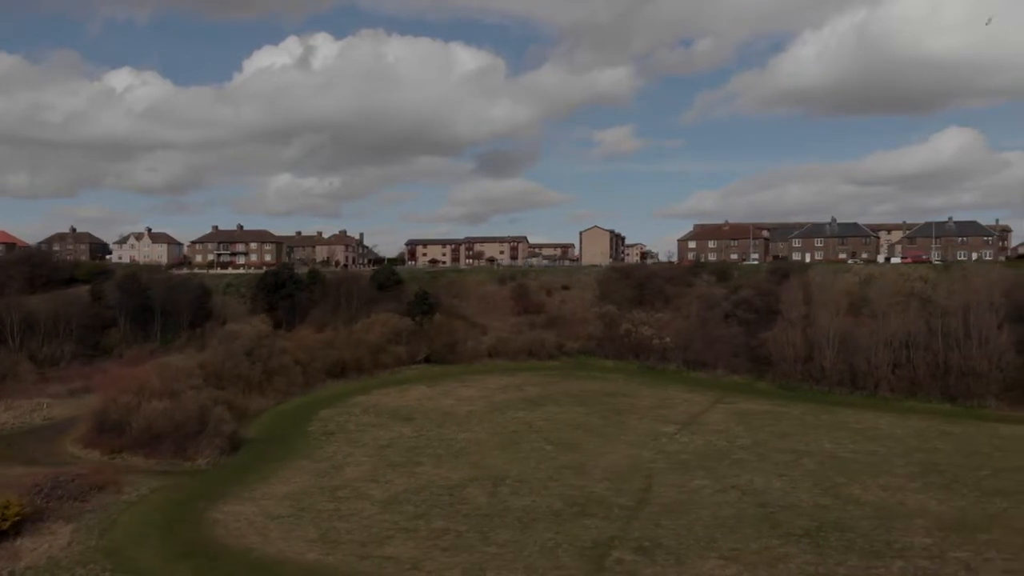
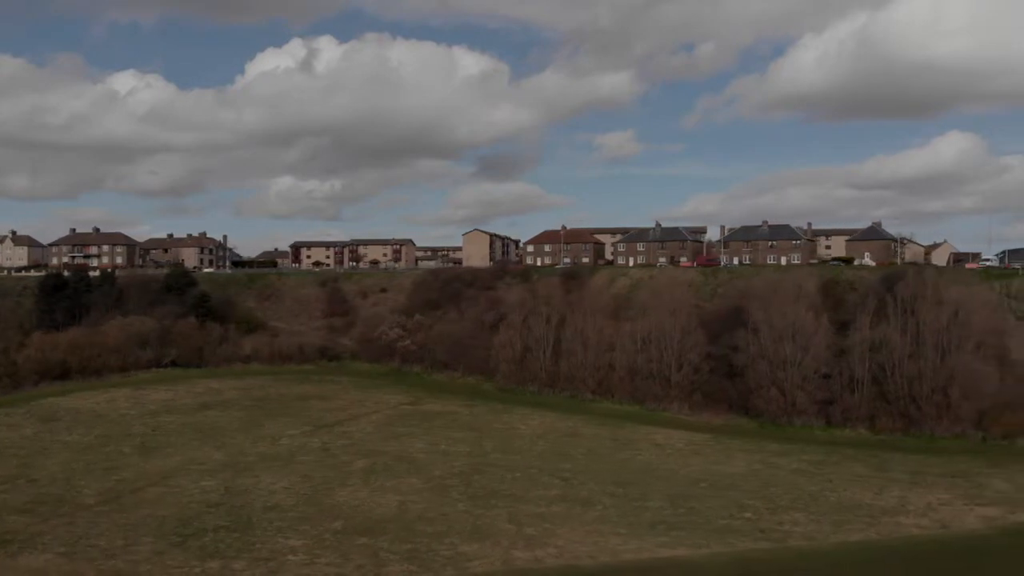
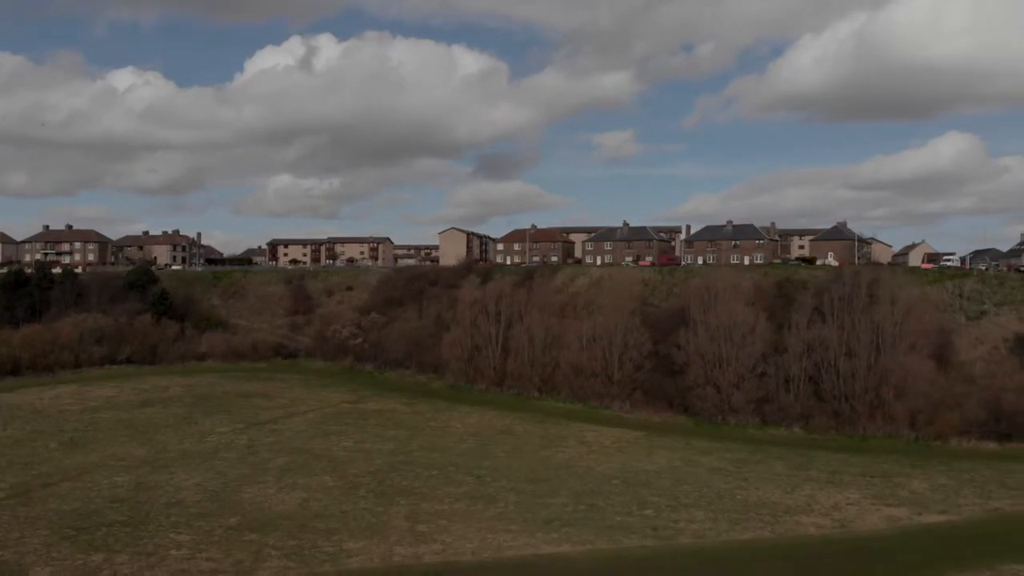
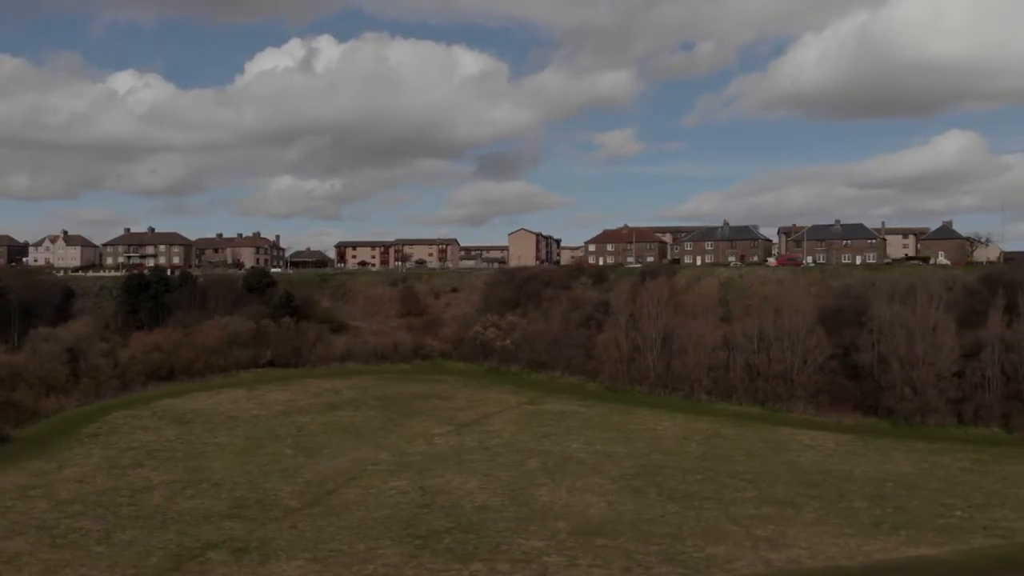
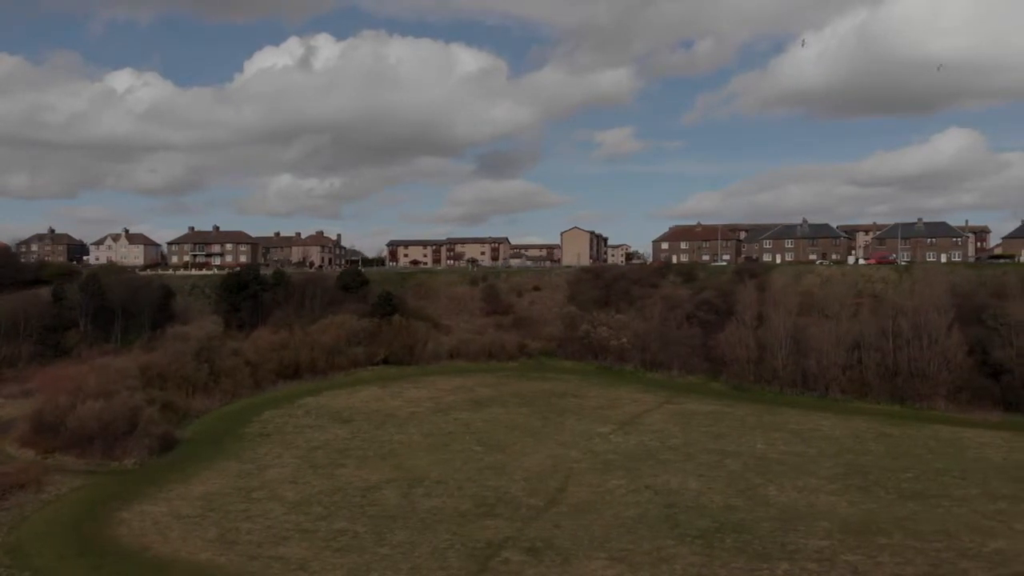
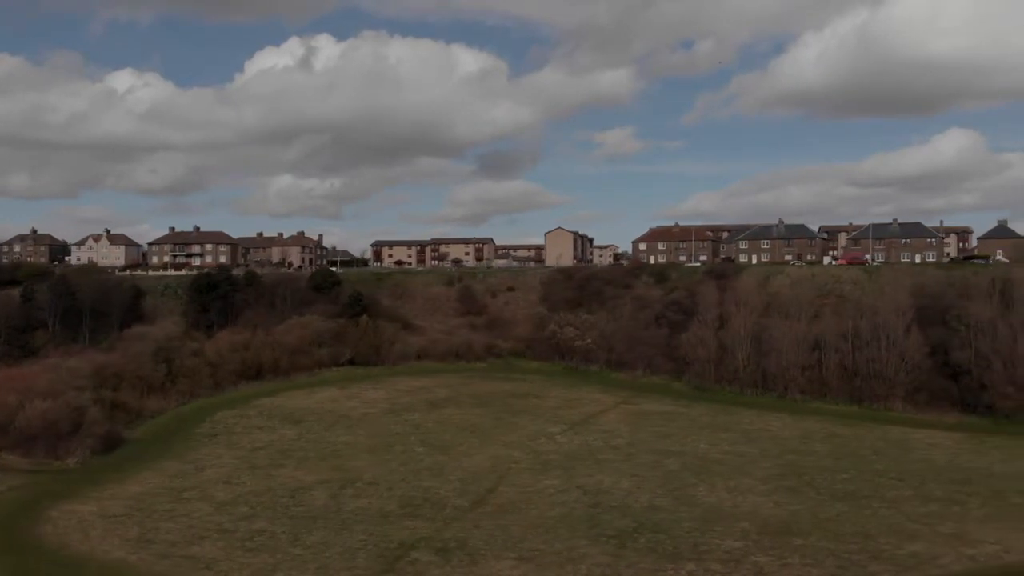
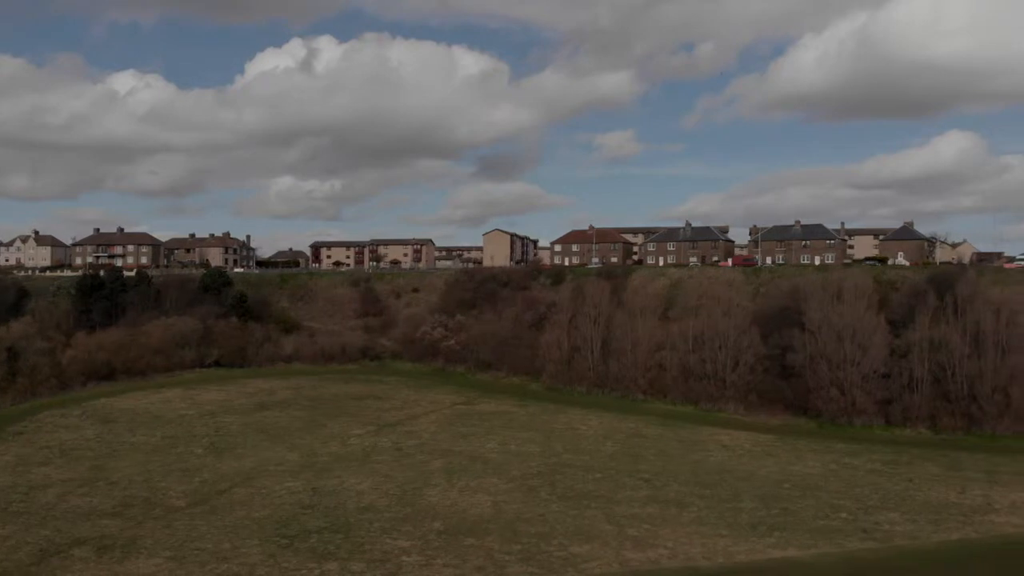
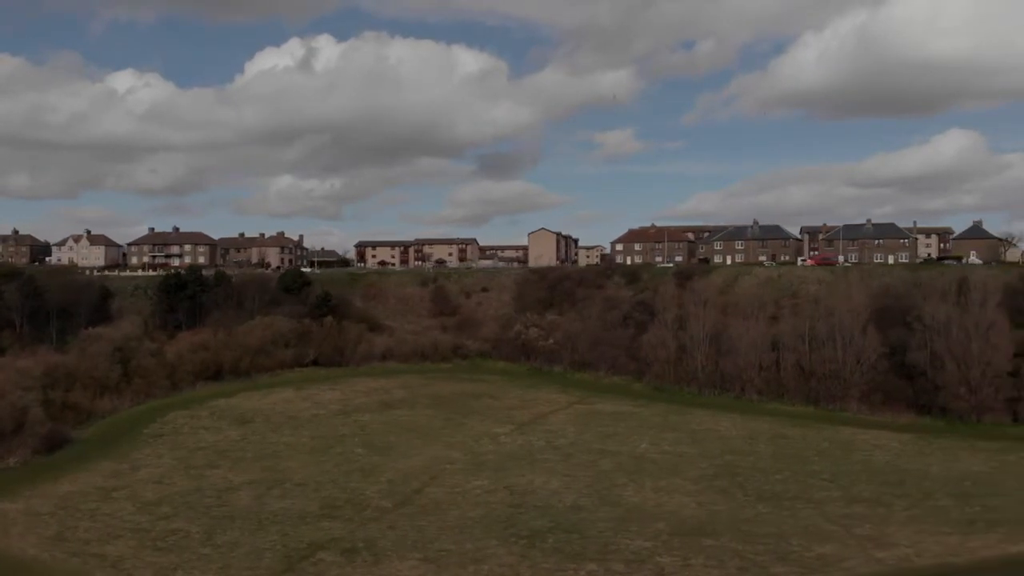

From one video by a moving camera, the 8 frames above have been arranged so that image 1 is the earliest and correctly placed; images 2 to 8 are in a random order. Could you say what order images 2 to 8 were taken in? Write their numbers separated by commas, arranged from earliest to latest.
5, 6, 8, 4, 7, 2, 3
